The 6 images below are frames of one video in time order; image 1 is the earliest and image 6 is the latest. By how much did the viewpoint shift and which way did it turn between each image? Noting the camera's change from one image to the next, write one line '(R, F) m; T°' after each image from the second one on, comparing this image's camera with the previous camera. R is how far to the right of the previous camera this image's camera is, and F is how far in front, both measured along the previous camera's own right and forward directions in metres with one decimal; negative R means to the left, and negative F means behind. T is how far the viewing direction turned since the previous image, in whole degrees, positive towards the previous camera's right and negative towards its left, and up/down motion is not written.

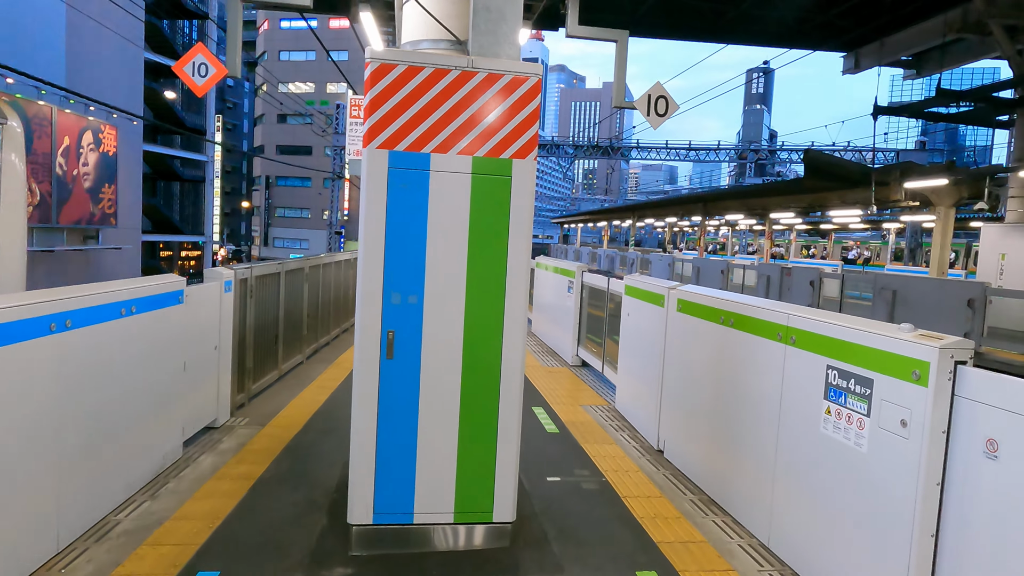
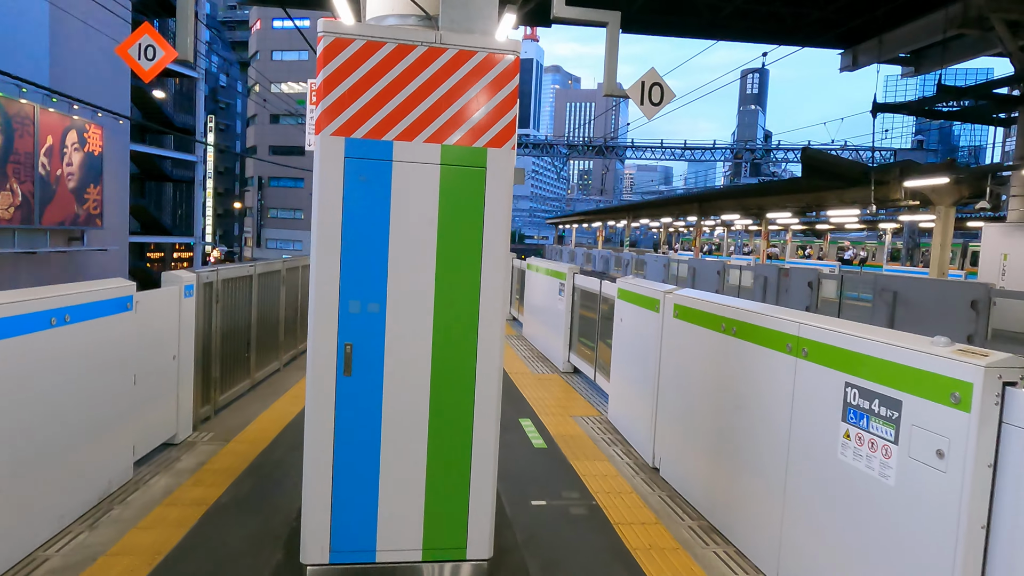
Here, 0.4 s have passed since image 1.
(+0.1, +0.4) m; 0°
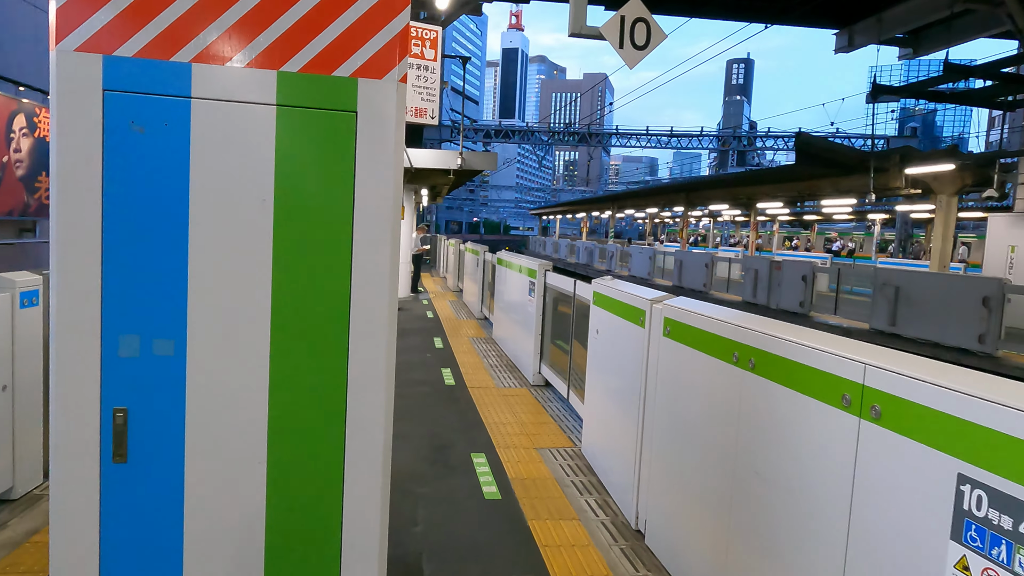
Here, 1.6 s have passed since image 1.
(+0.3, +1.3) m; +1°
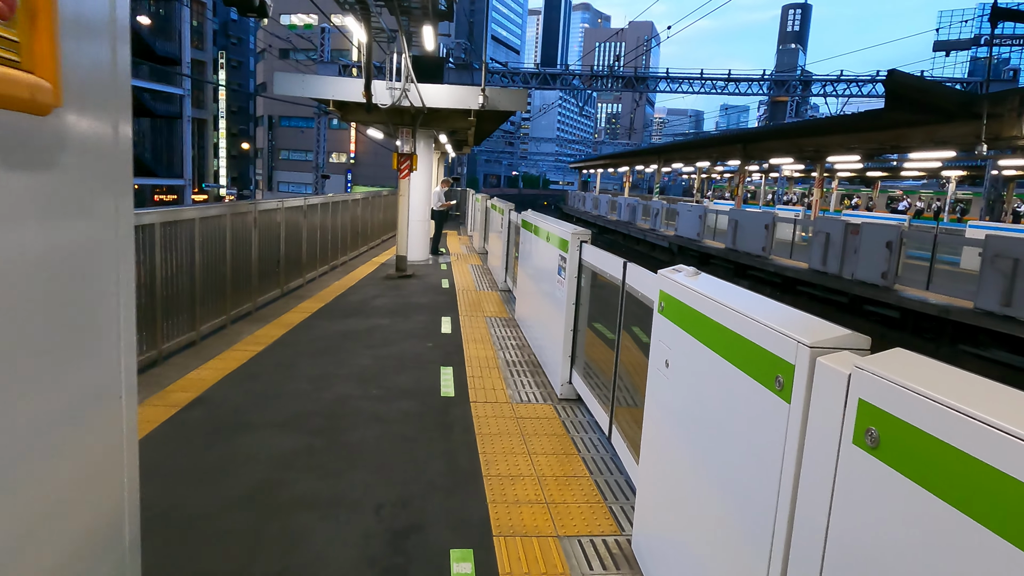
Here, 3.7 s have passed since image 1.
(+0.1, +2.1) m; -3°
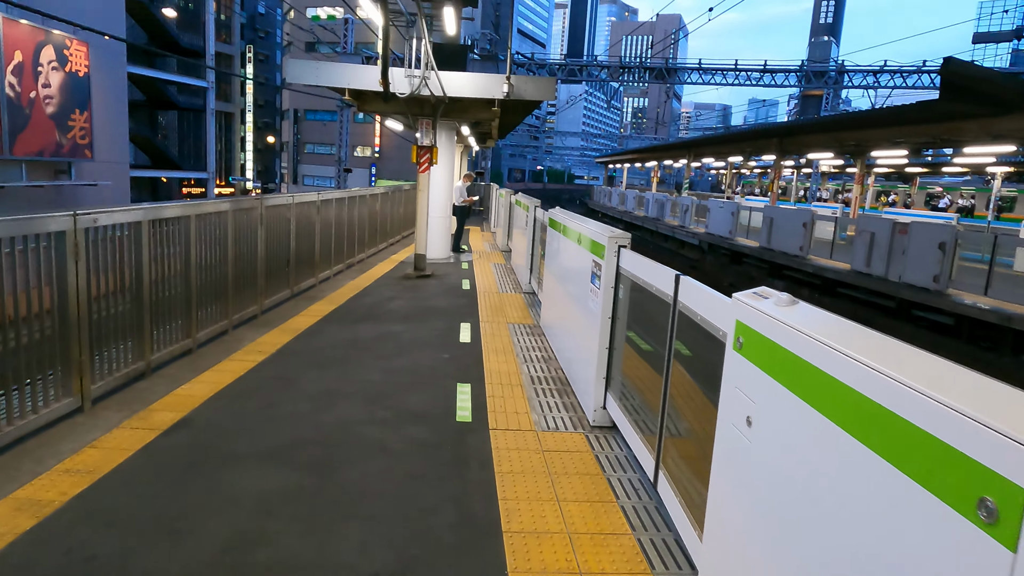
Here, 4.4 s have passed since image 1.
(0.0, +0.7) m; -2°
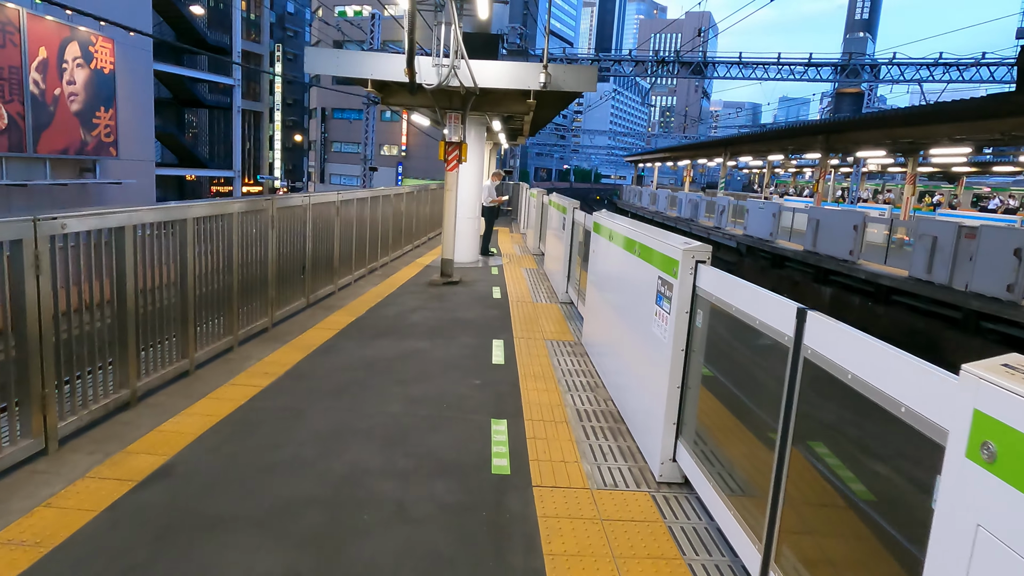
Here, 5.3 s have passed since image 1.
(-0.1, +0.9) m; -2°
